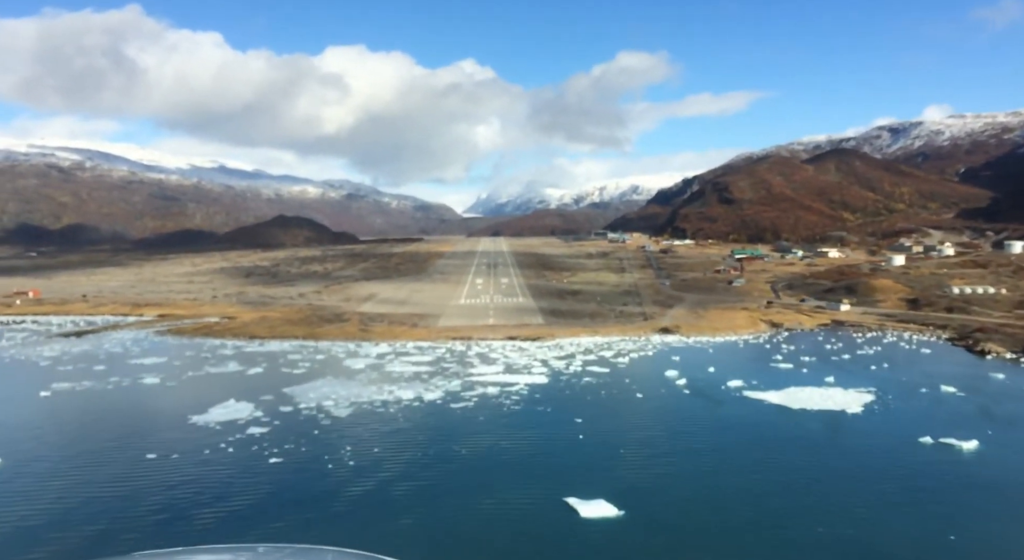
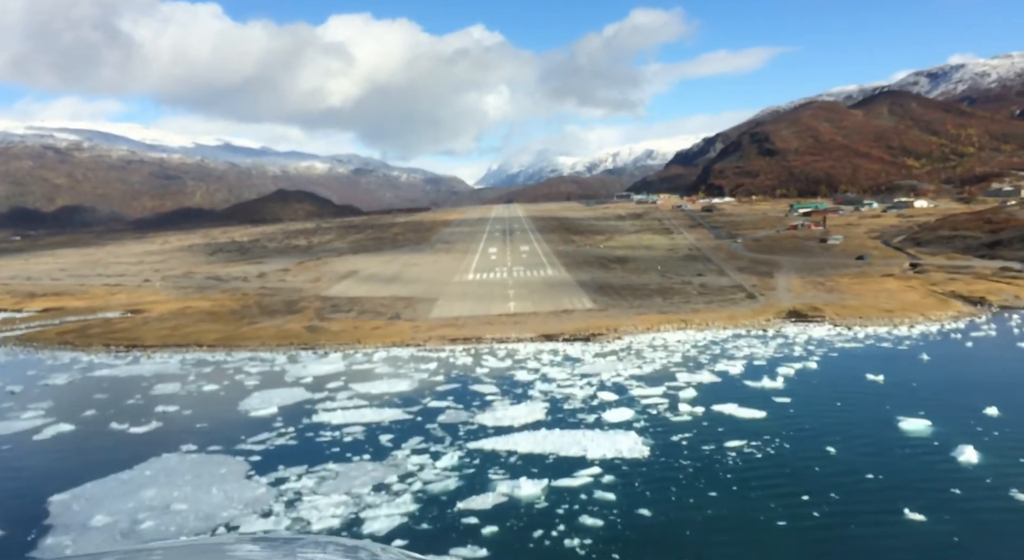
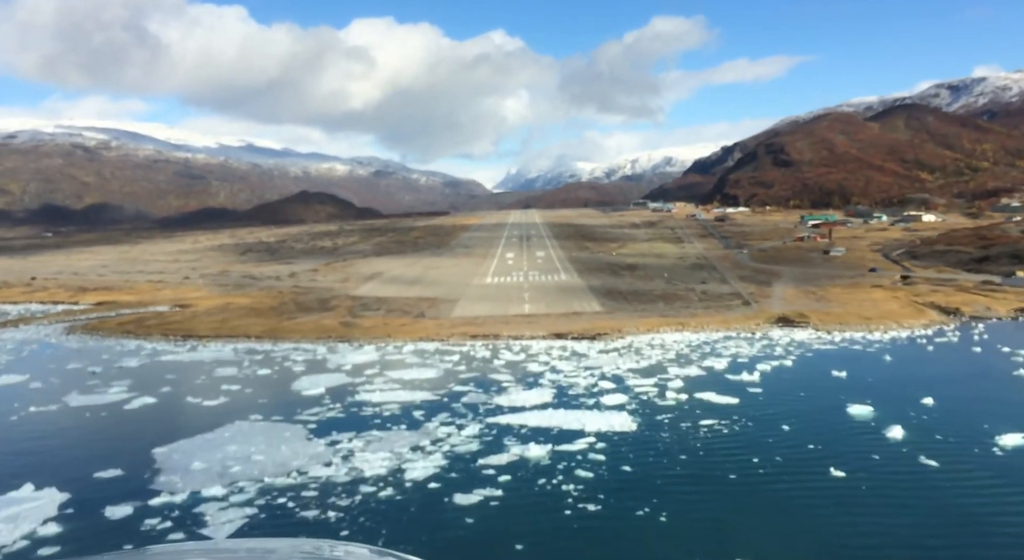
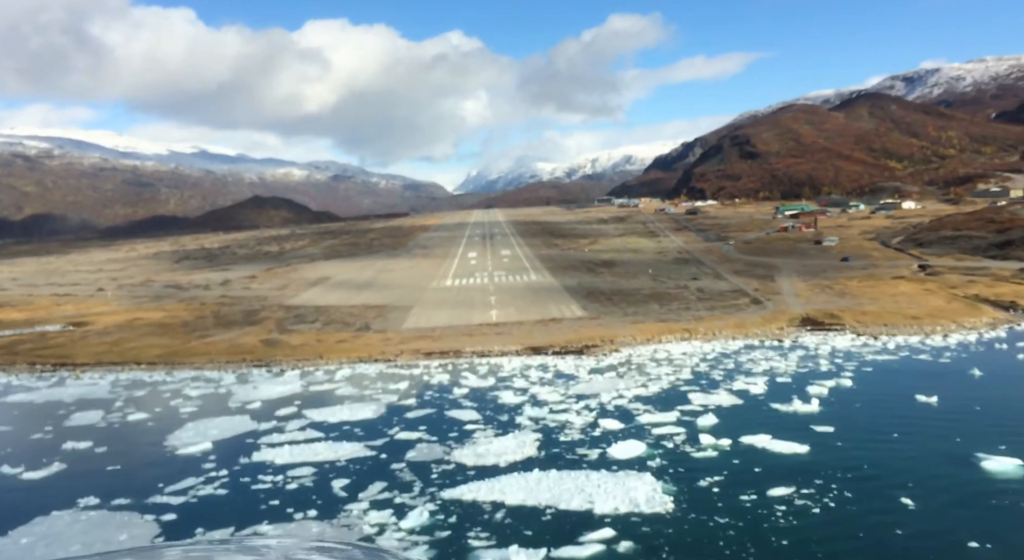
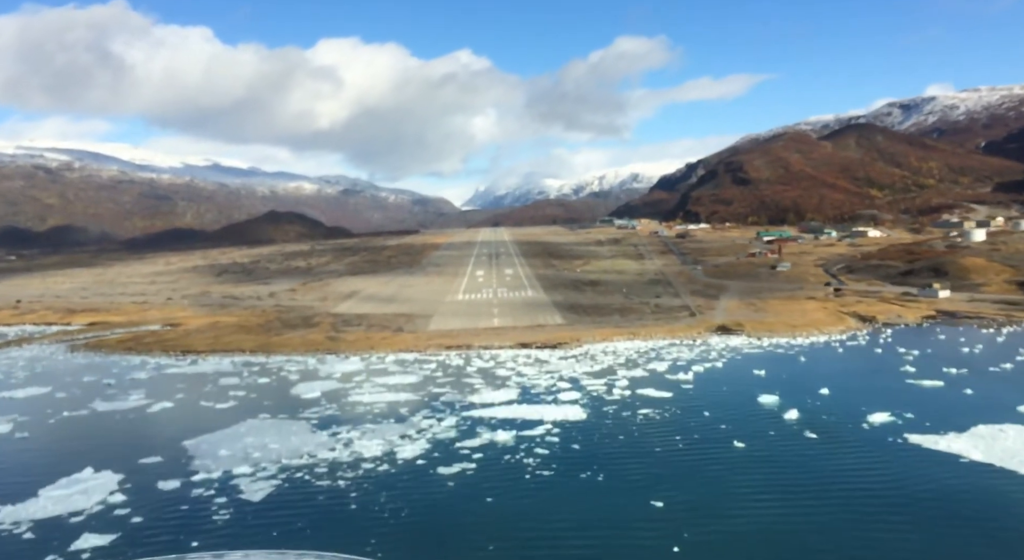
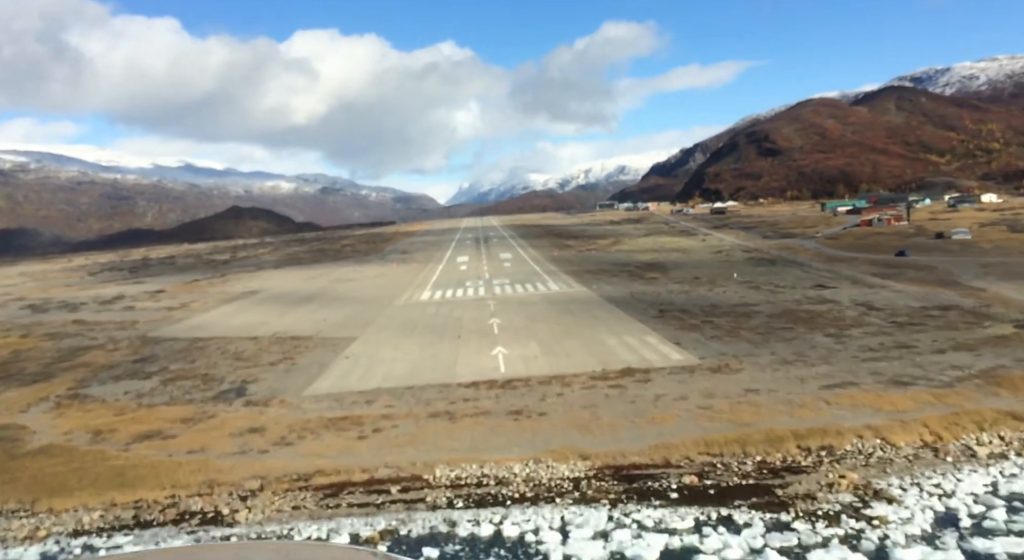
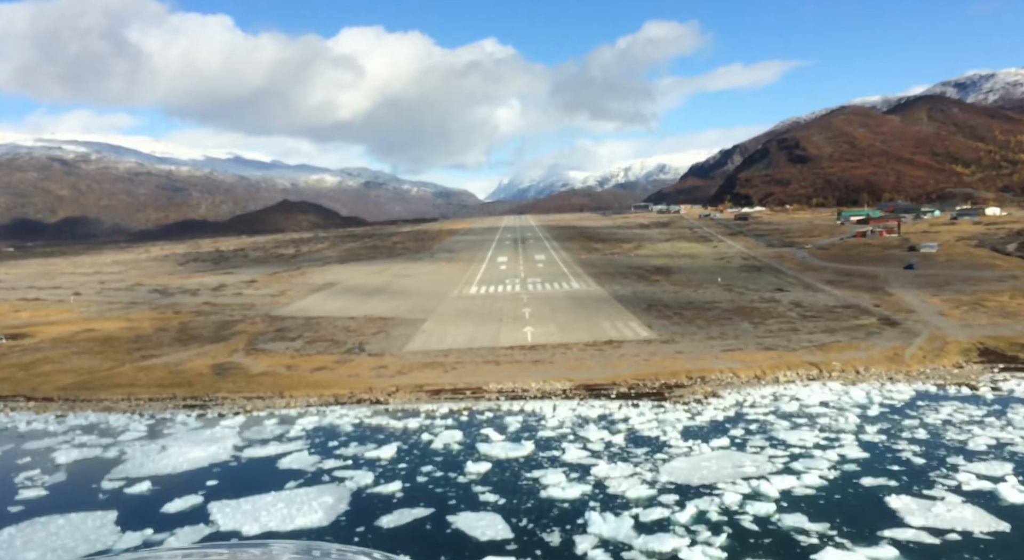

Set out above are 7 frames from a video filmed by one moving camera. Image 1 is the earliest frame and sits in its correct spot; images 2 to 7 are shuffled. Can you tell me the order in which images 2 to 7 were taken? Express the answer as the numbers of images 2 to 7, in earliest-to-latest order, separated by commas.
5, 3, 2, 4, 7, 6
